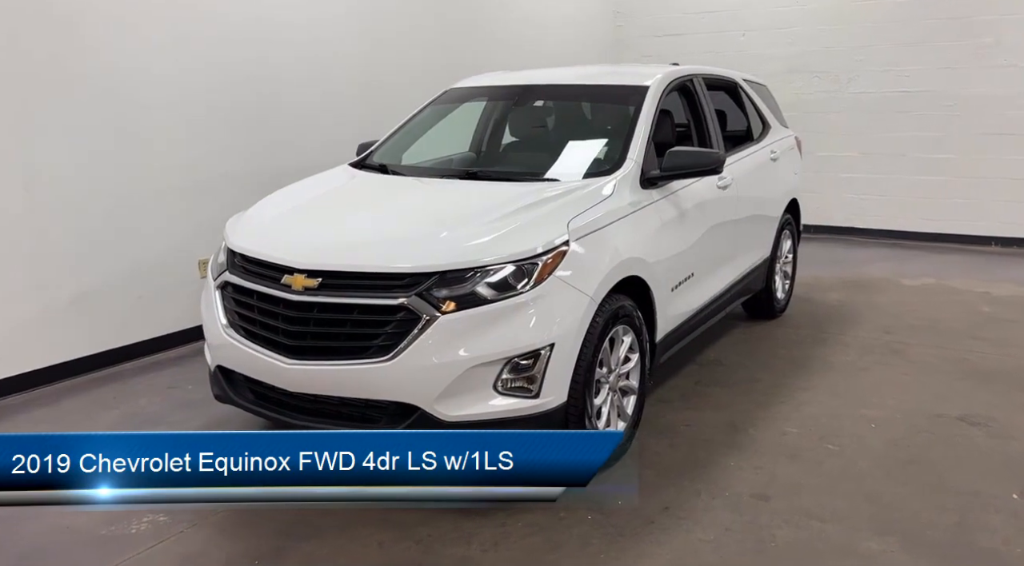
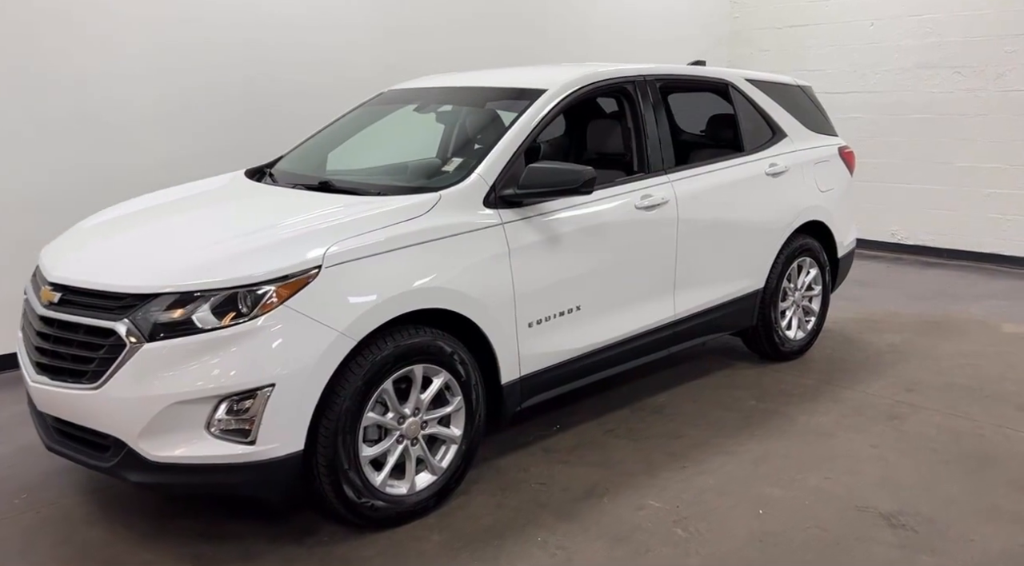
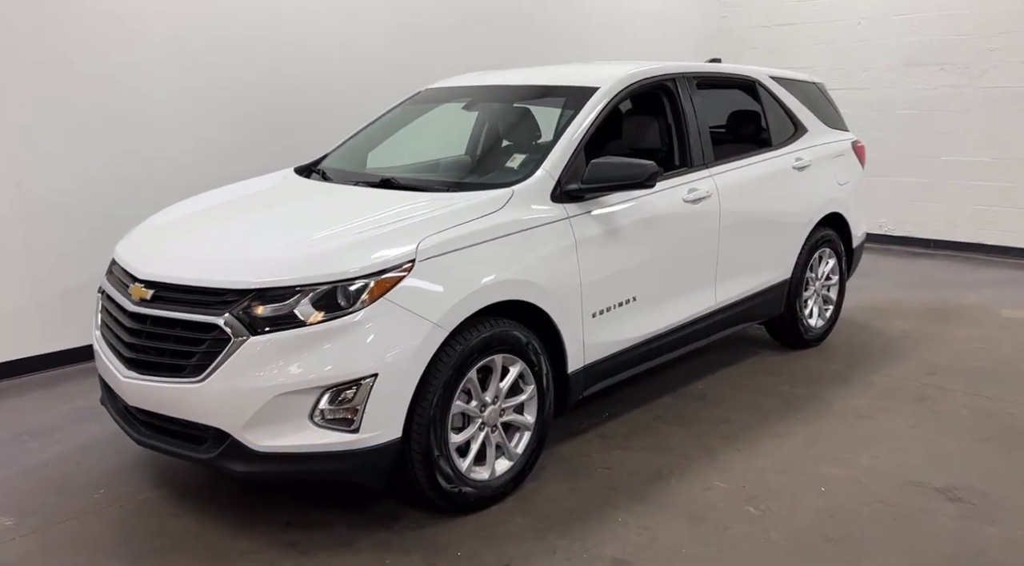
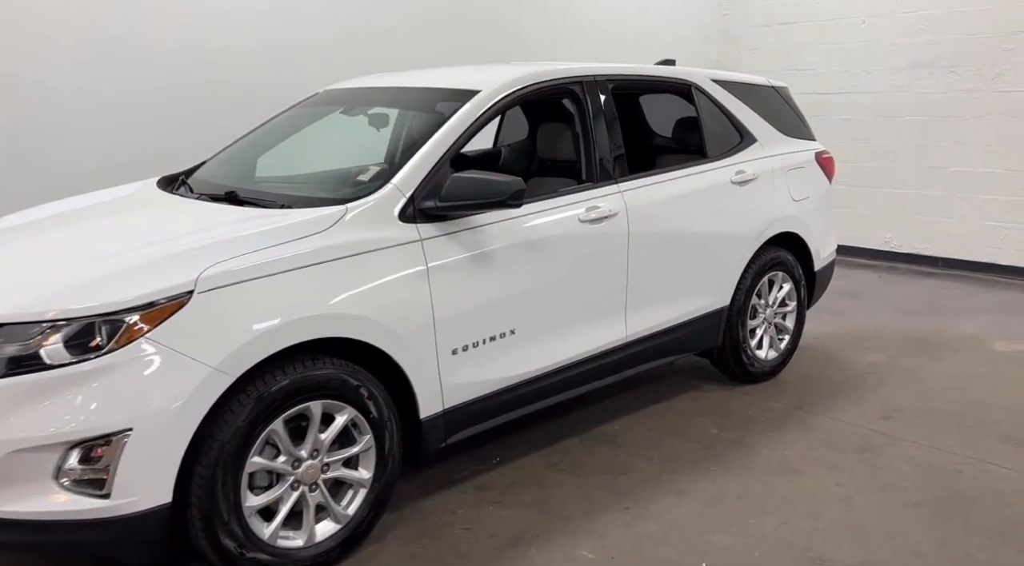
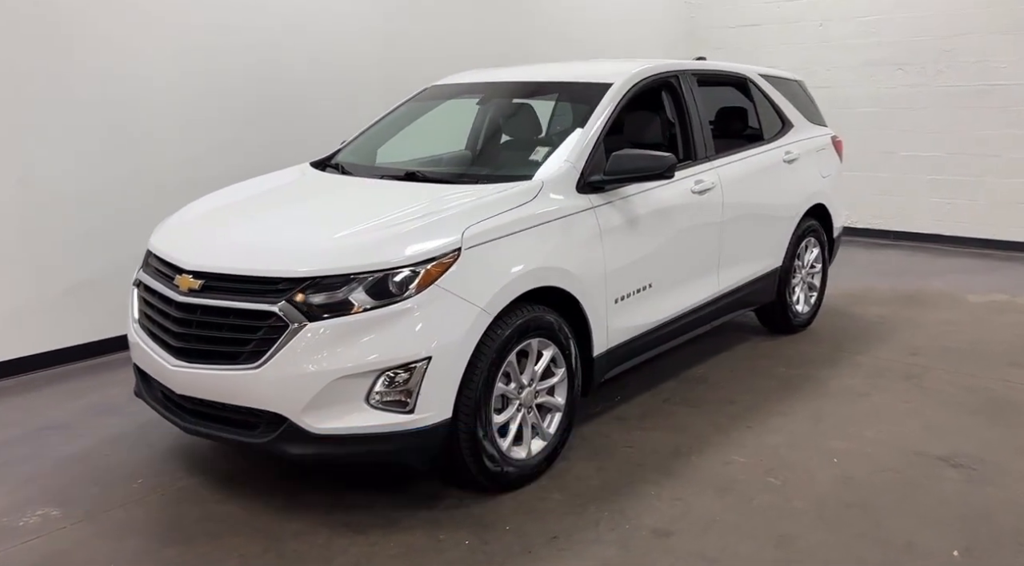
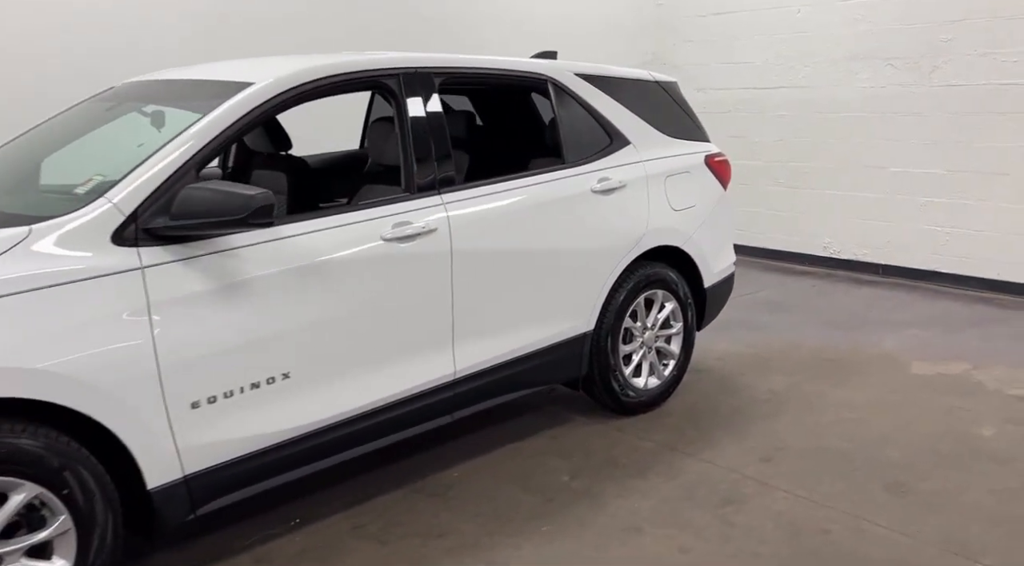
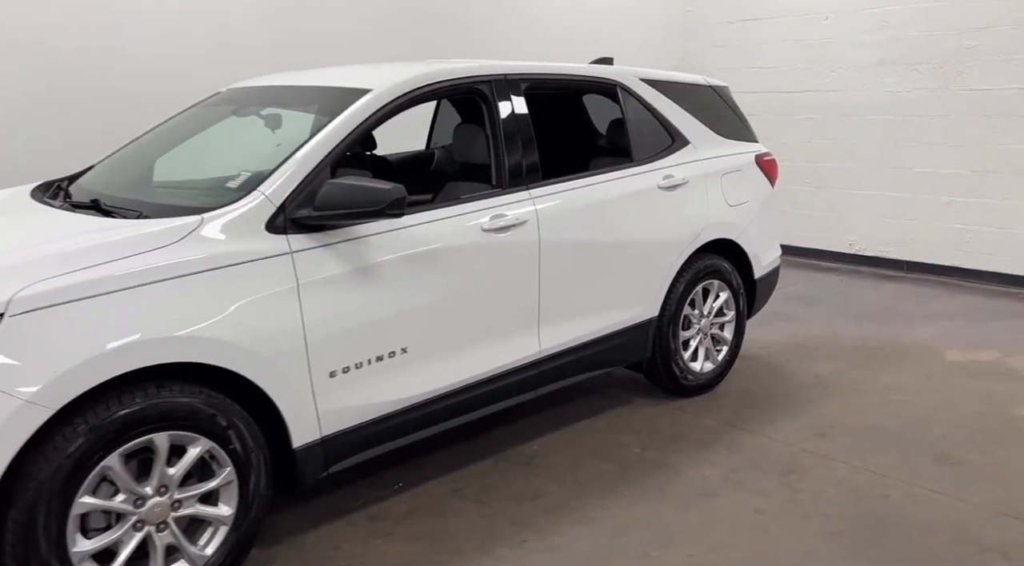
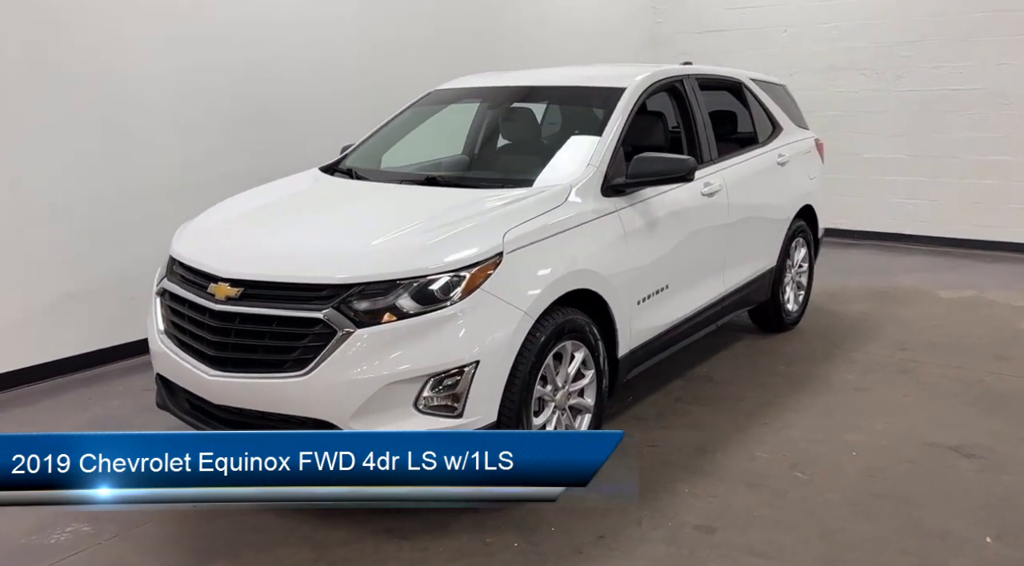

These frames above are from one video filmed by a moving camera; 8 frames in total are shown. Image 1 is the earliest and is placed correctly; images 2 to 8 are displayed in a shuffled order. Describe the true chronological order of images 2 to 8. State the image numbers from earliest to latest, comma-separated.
8, 5, 3, 2, 4, 7, 6
